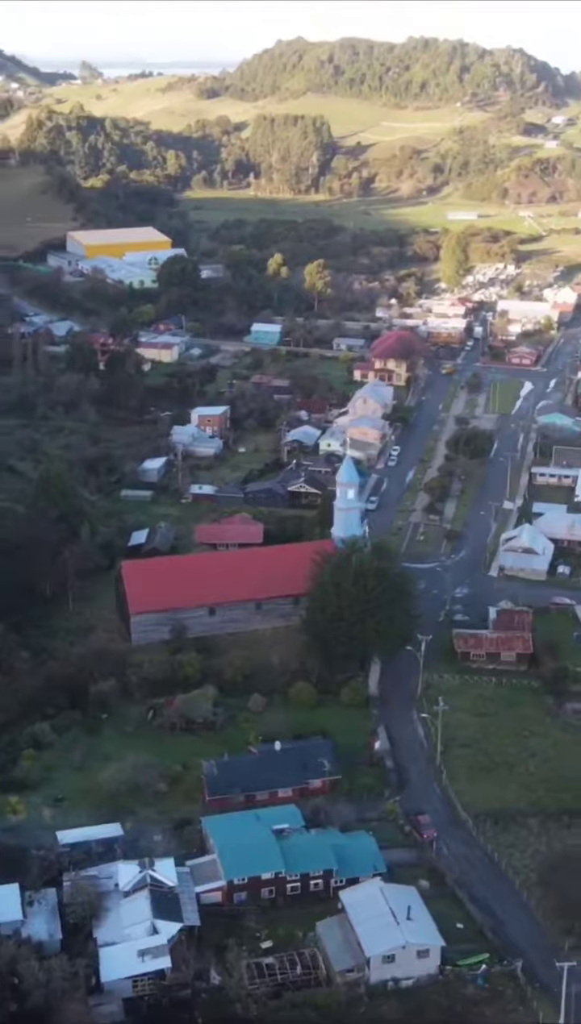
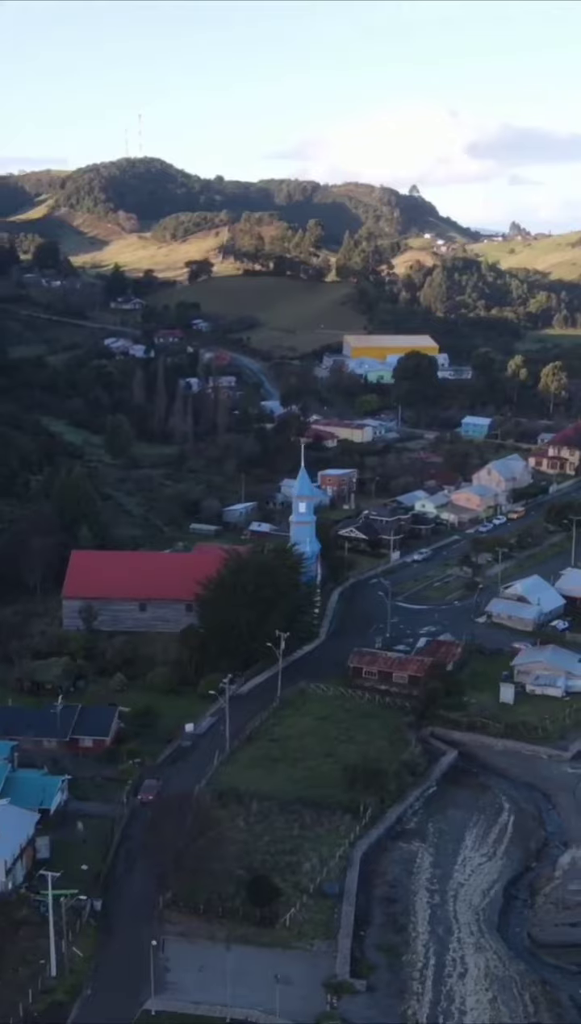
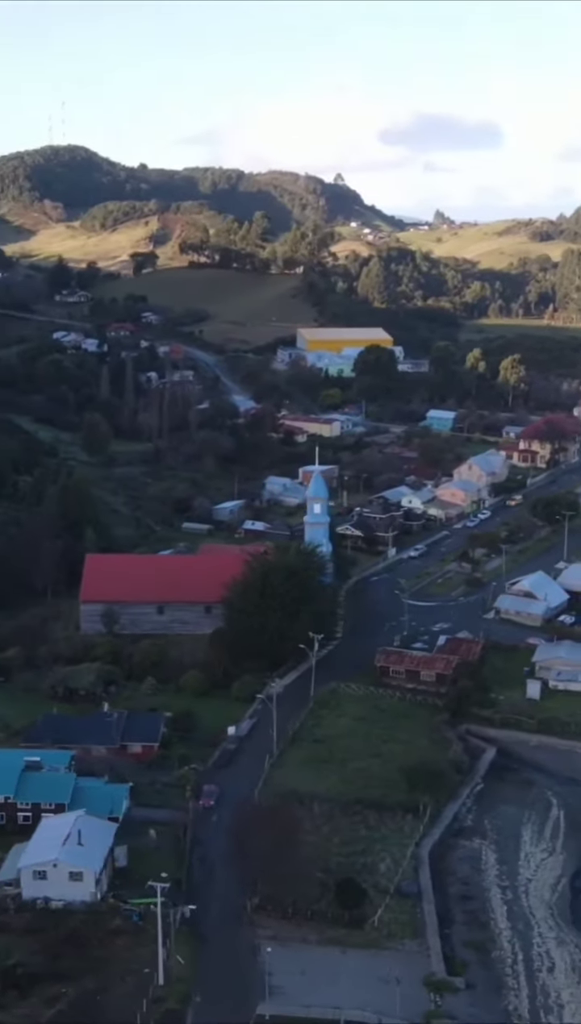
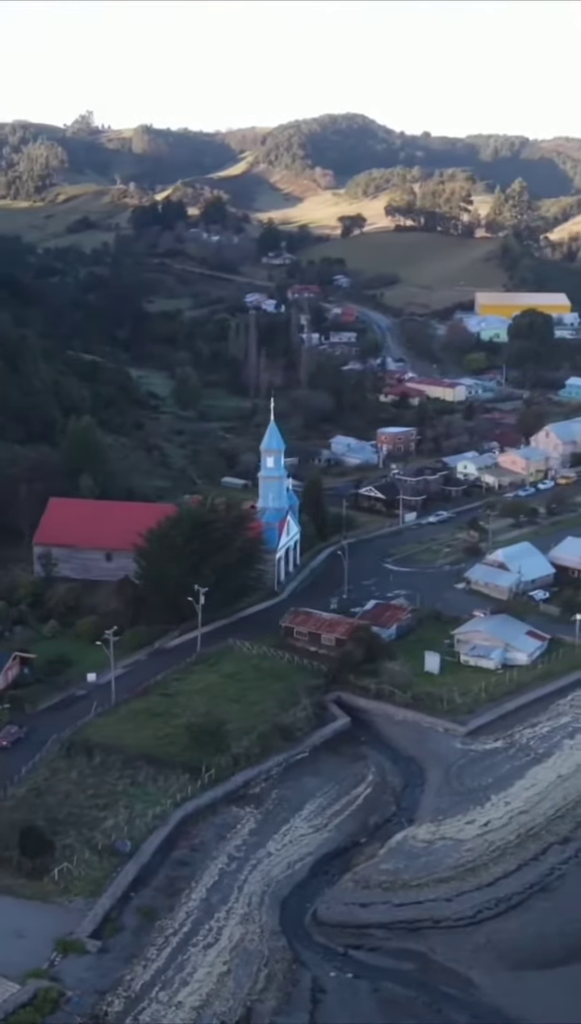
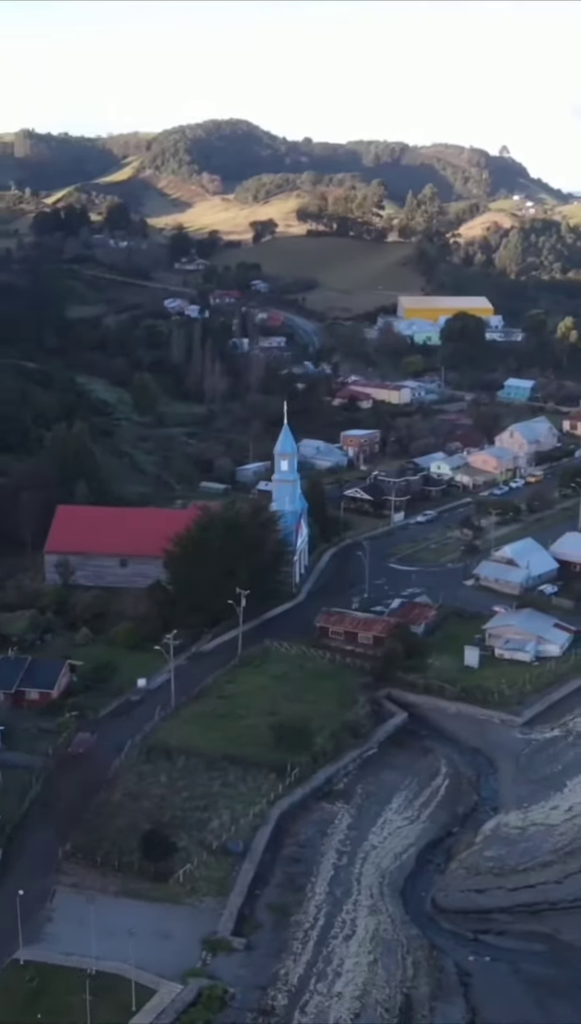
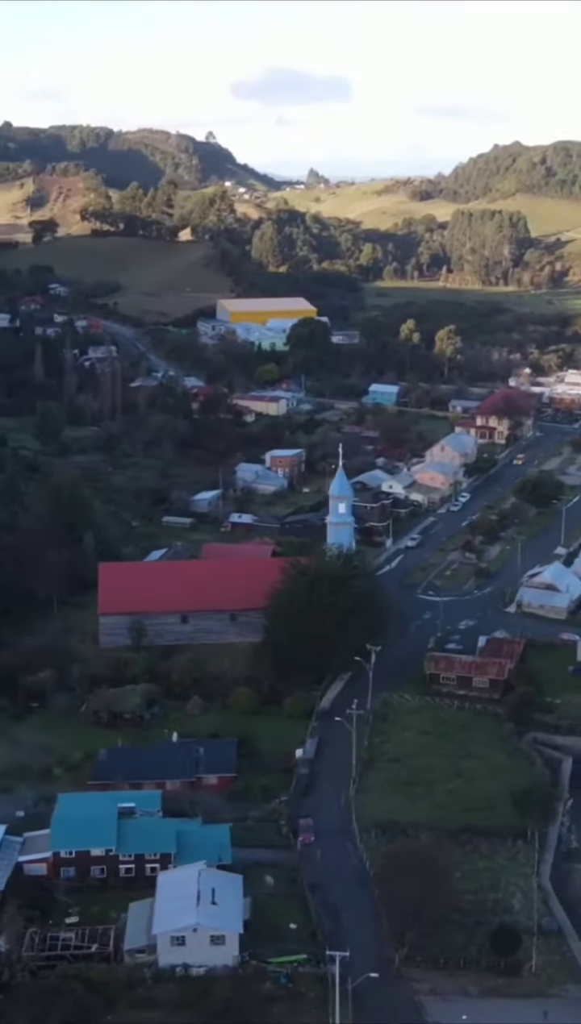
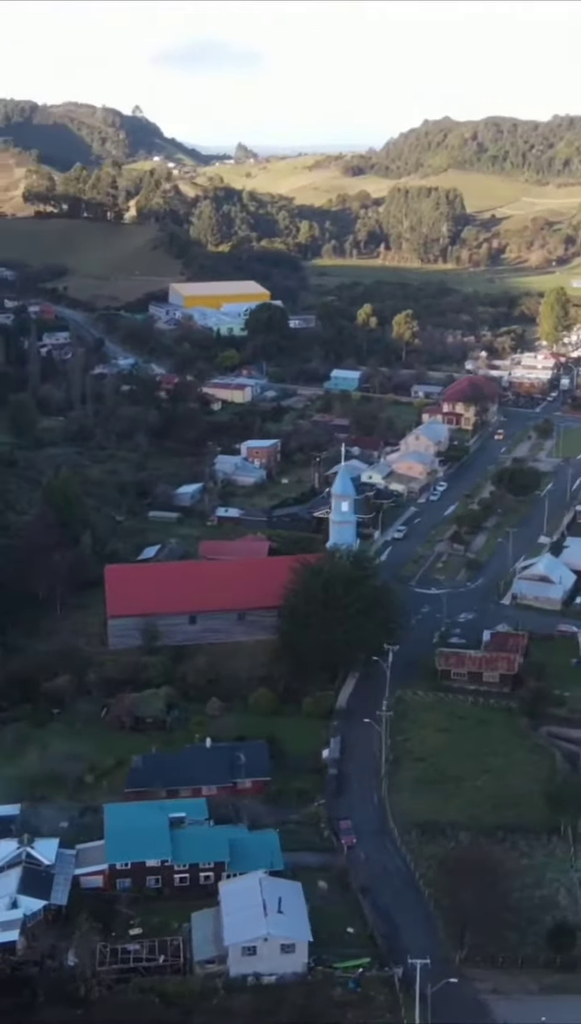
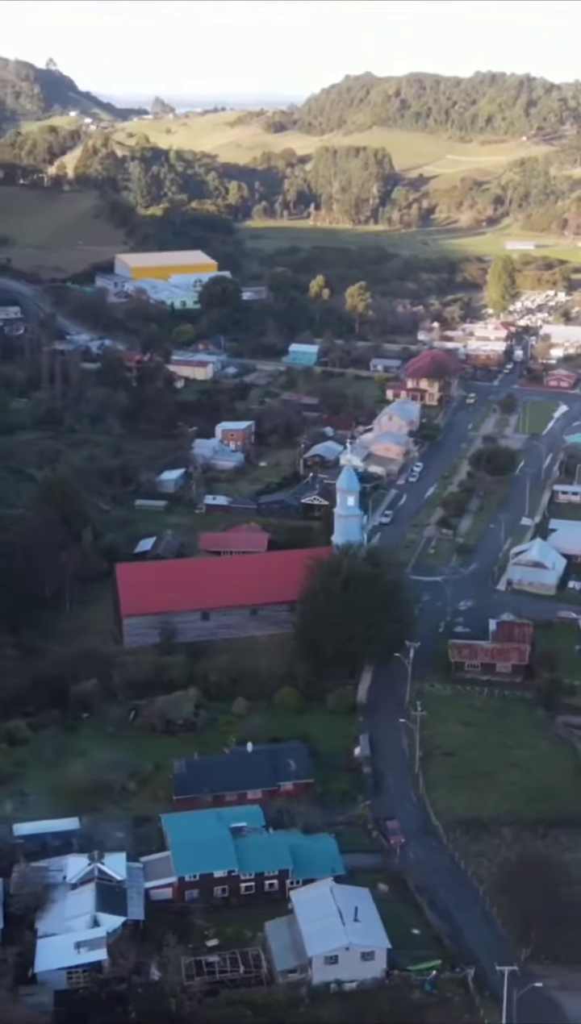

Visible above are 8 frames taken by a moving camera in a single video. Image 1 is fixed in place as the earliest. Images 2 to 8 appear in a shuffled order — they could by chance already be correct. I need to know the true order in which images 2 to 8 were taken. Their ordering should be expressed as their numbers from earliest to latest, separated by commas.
8, 7, 6, 3, 2, 5, 4
